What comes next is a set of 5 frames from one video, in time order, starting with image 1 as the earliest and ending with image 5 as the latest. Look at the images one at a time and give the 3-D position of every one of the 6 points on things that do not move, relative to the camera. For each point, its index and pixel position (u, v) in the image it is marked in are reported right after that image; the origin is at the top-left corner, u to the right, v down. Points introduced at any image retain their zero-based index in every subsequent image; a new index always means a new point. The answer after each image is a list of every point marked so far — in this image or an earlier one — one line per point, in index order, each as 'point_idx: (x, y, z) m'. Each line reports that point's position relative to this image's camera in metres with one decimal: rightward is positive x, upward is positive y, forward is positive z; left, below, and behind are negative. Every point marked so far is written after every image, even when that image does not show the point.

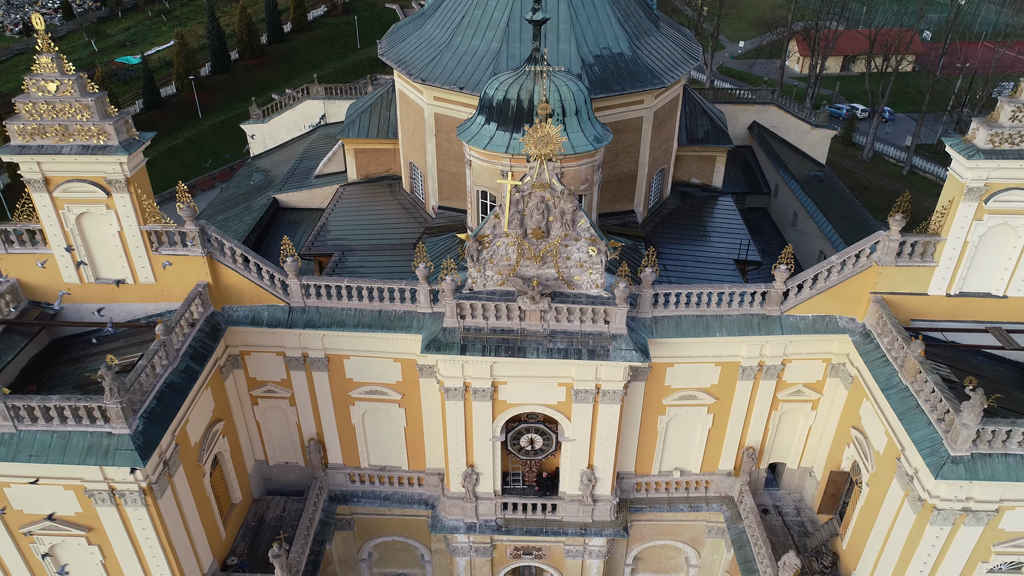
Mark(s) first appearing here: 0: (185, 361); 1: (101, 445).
0: (-7.5, -1.7, +16.6) m
1: (-8.2, -3.1, +14.4) m
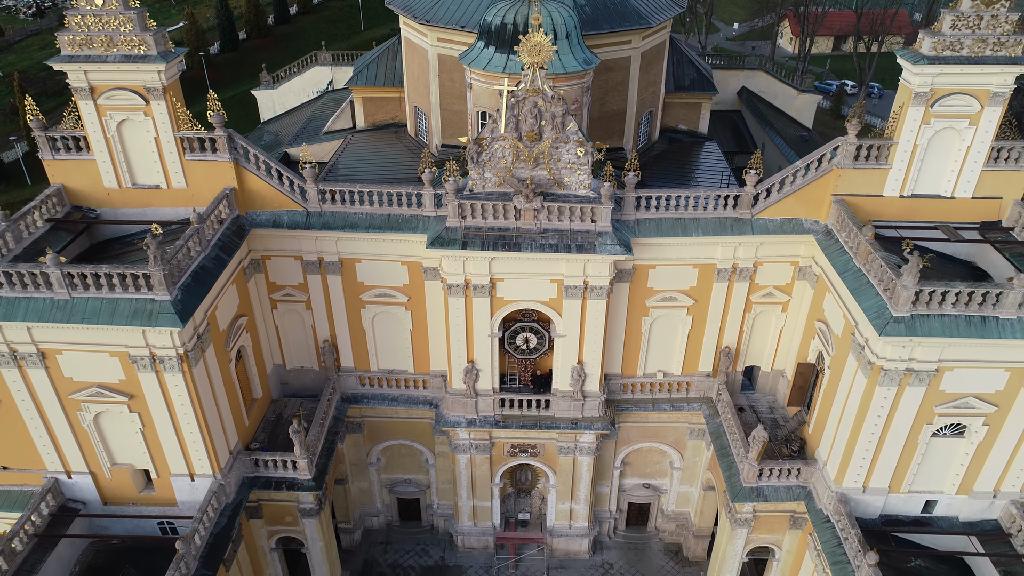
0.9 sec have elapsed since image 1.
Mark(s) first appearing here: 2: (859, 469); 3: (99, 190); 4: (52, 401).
0: (-7.6, +1.0, +18.6) m
1: (-8.3, -0.5, +16.4) m
2: (+8.8, -4.6, +18.4) m
3: (-11.4, +2.7, +20.0) m
4: (-11.4, -2.8, +18.0) m
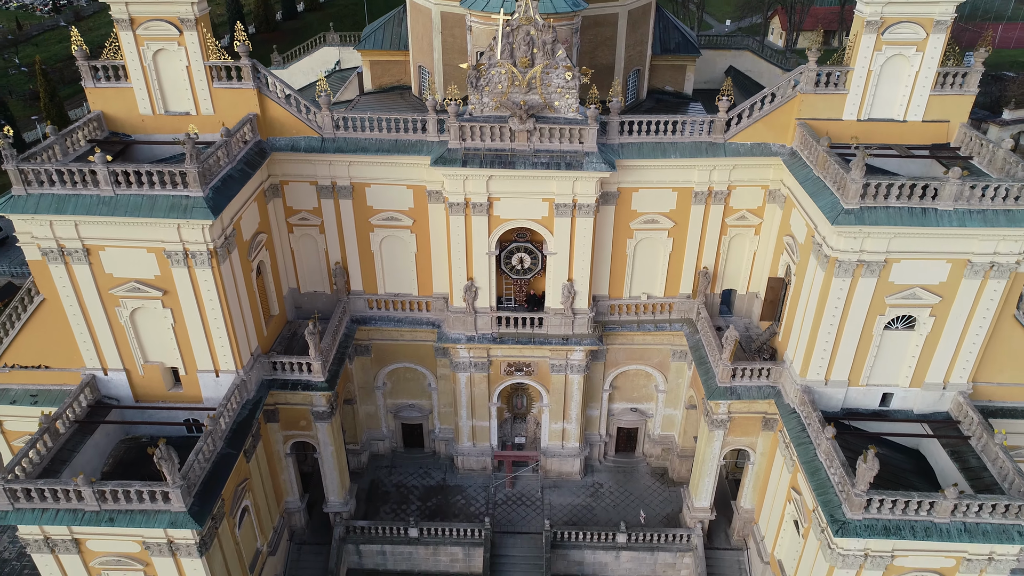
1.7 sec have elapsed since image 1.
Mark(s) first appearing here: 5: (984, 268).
0: (-7.7, +3.5, +20.7) m
1: (-8.4, +2.1, +18.4) m
2: (+8.7, -2.1, +20.3) m
3: (-11.5, +5.3, +22.1) m
4: (-11.6, -0.2, +20.0) m
5: (+12.2, +0.5, +18.6) m
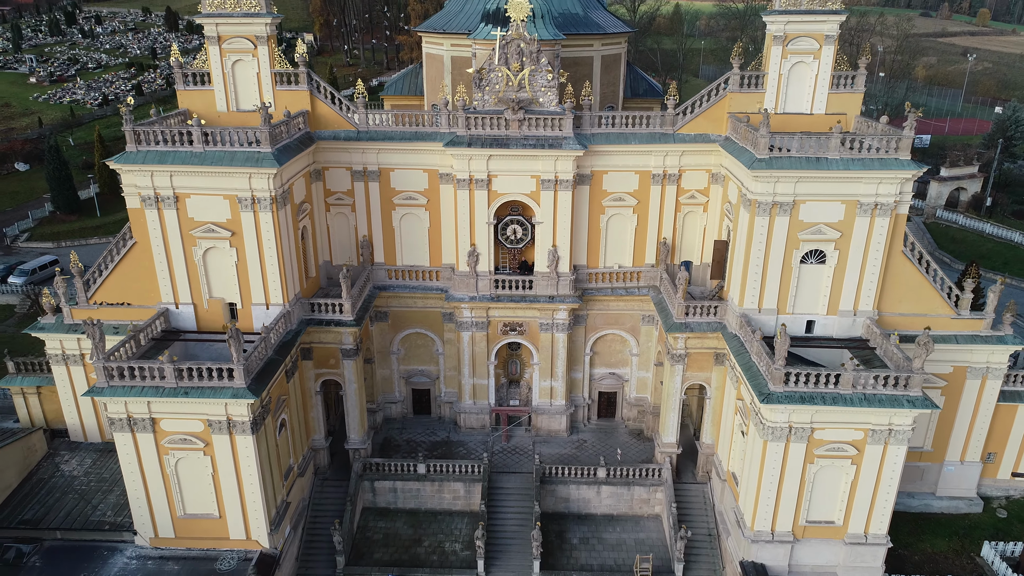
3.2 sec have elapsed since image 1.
0: (-7.9, +5.4, +26.7) m
1: (-8.6, +4.4, +24.2) m
2: (+8.5, -0.1, +25.4) m
3: (-11.7, +6.9, +28.4) m
4: (-11.8, +1.8, +25.5) m
5: (+12.0, +2.7, +24.1) m
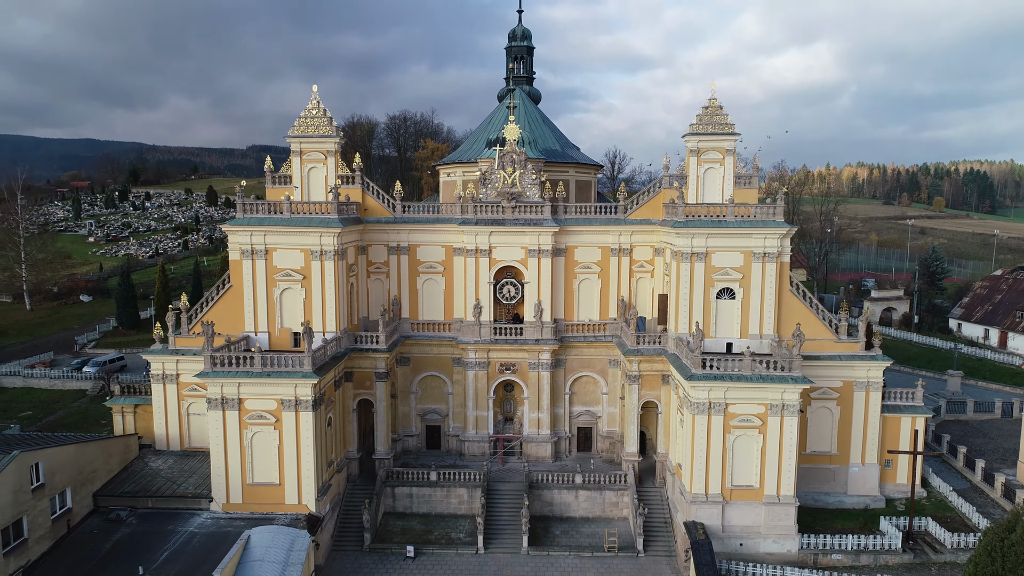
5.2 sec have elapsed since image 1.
0: (-8.2, +3.5, +37.1) m
1: (-8.9, +3.2, +34.5) m
2: (+8.2, -1.5, +34.5) m
3: (-12.0, +4.5, +39.2) m
4: (-12.1, +0.4, +35.0) m
5: (+11.7, +1.5, +34.0) m
